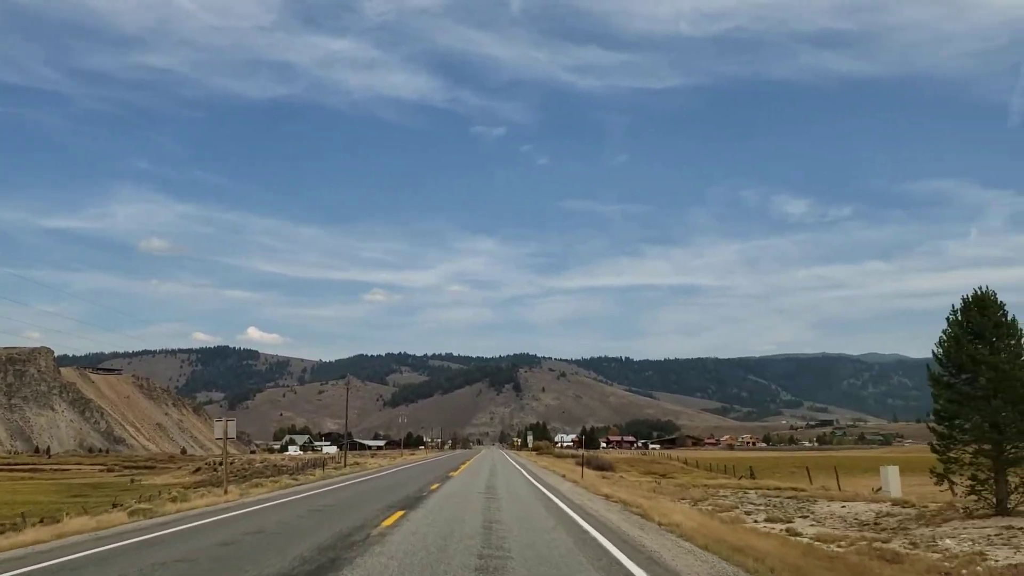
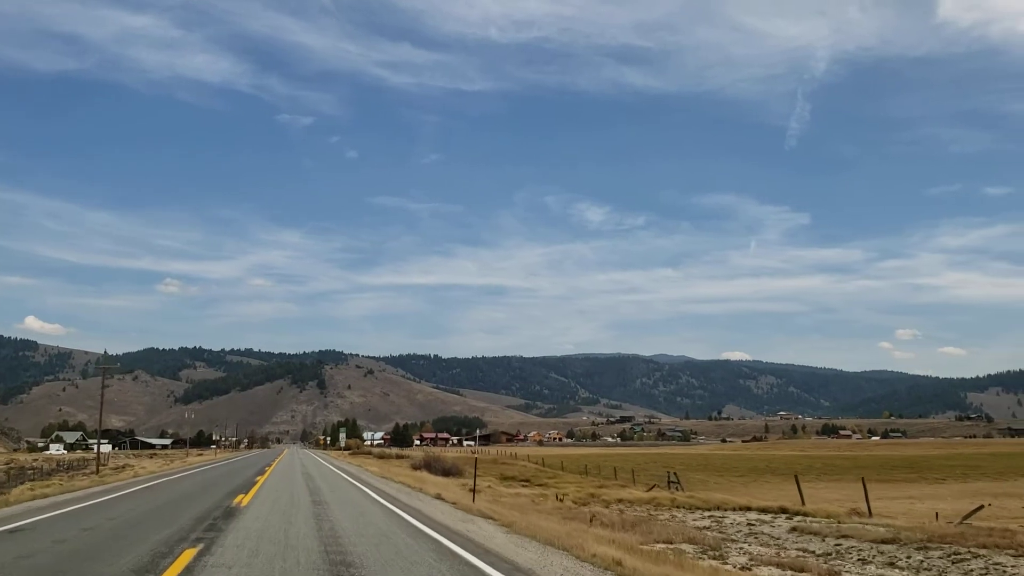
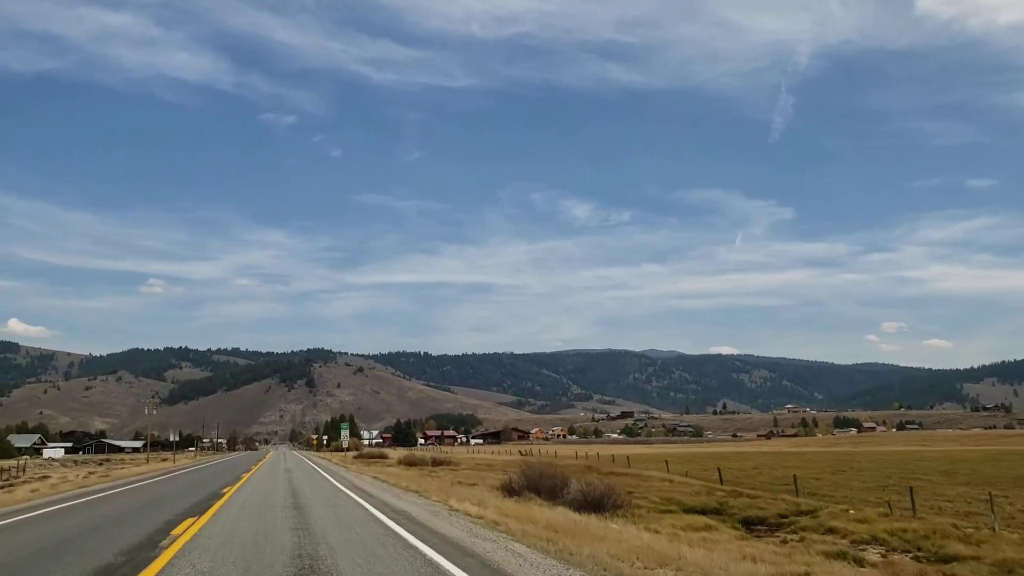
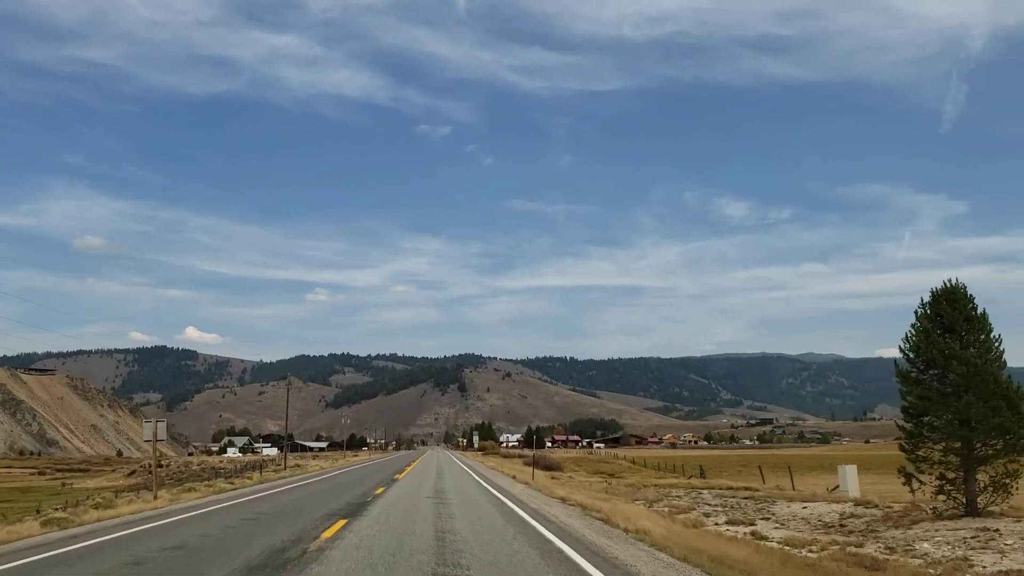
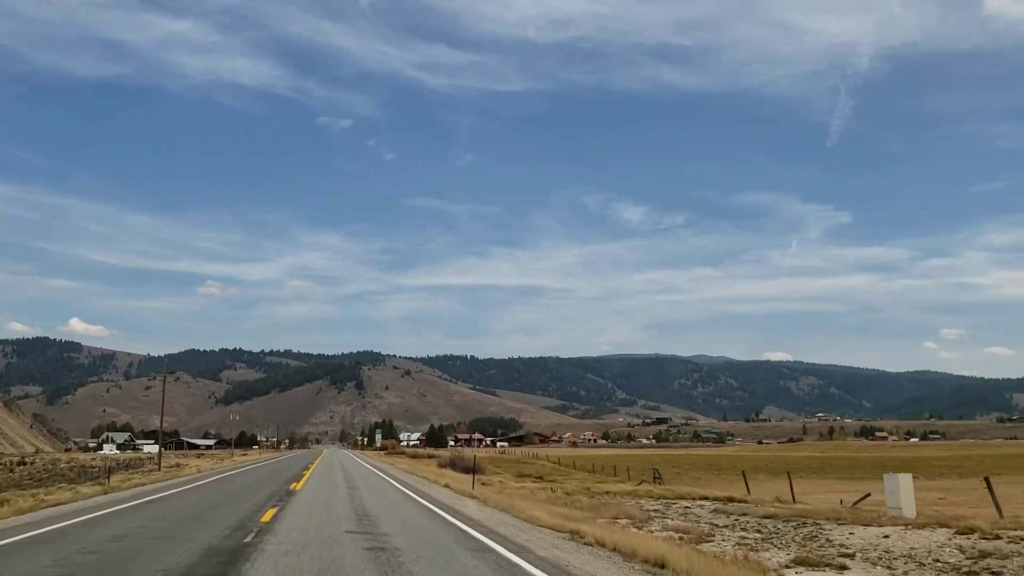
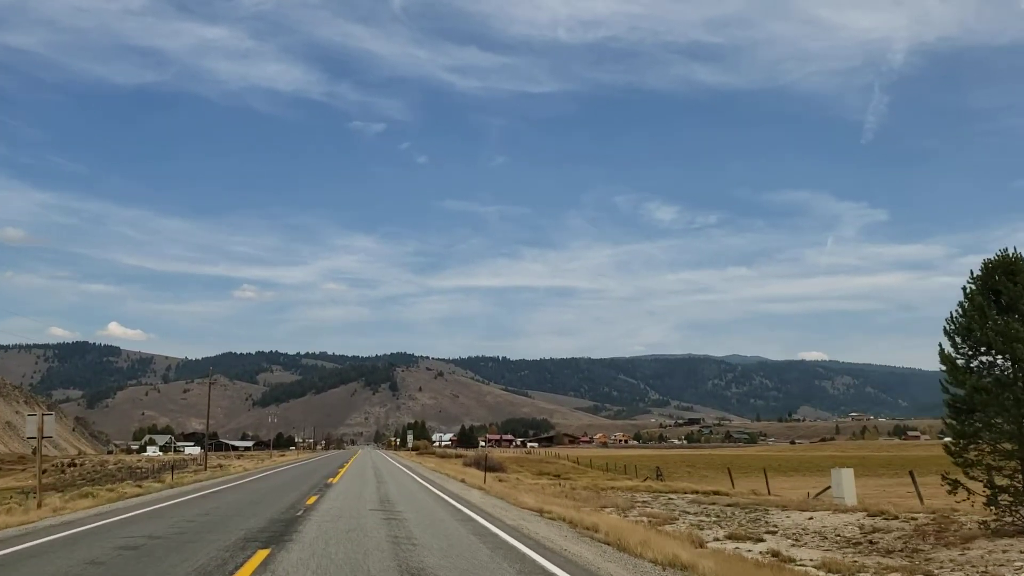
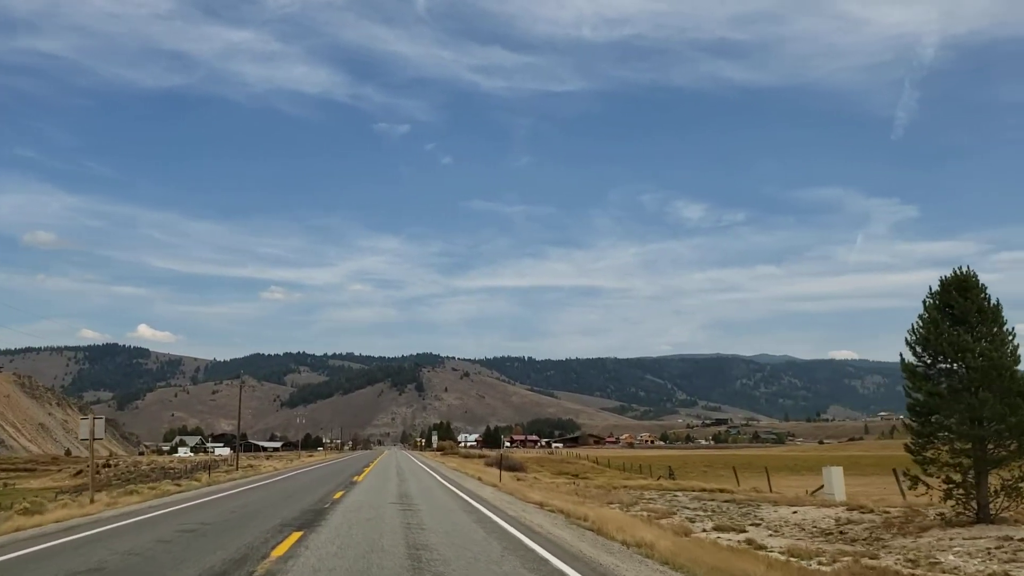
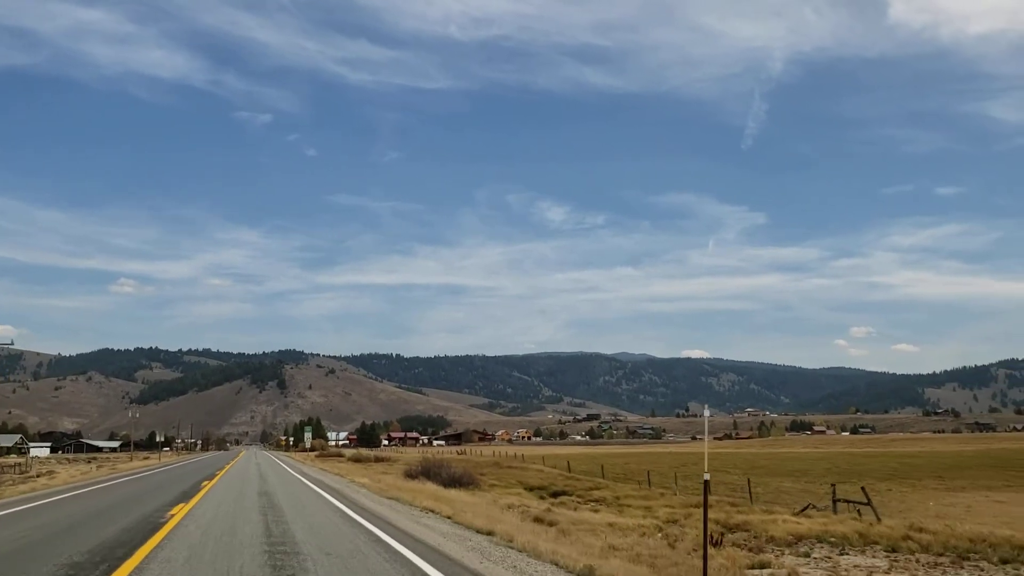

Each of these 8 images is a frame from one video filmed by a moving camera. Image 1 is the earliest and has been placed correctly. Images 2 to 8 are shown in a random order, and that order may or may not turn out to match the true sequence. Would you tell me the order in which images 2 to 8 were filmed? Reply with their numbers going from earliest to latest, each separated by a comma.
4, 7, 6, 5, 2, 8, 3
